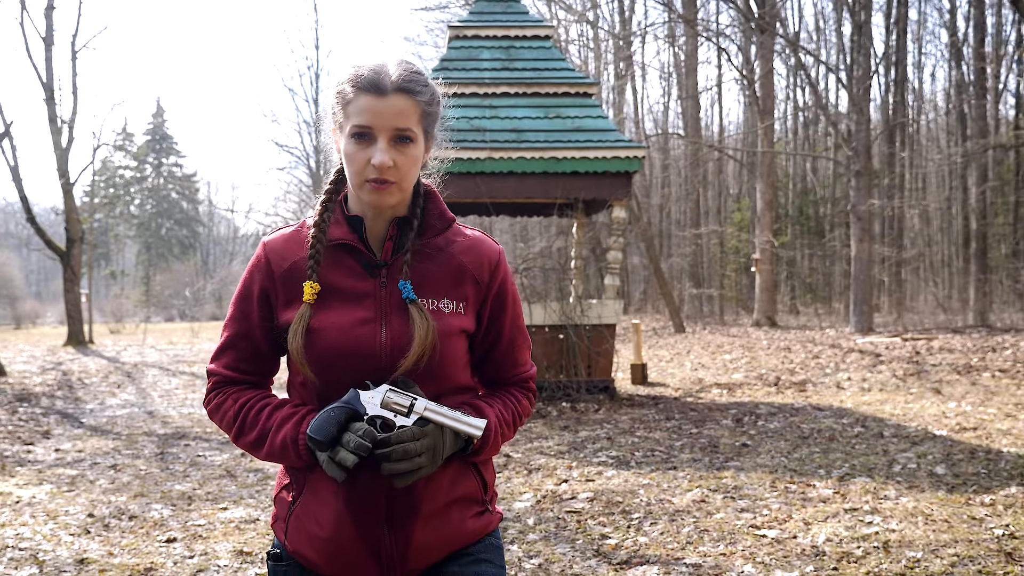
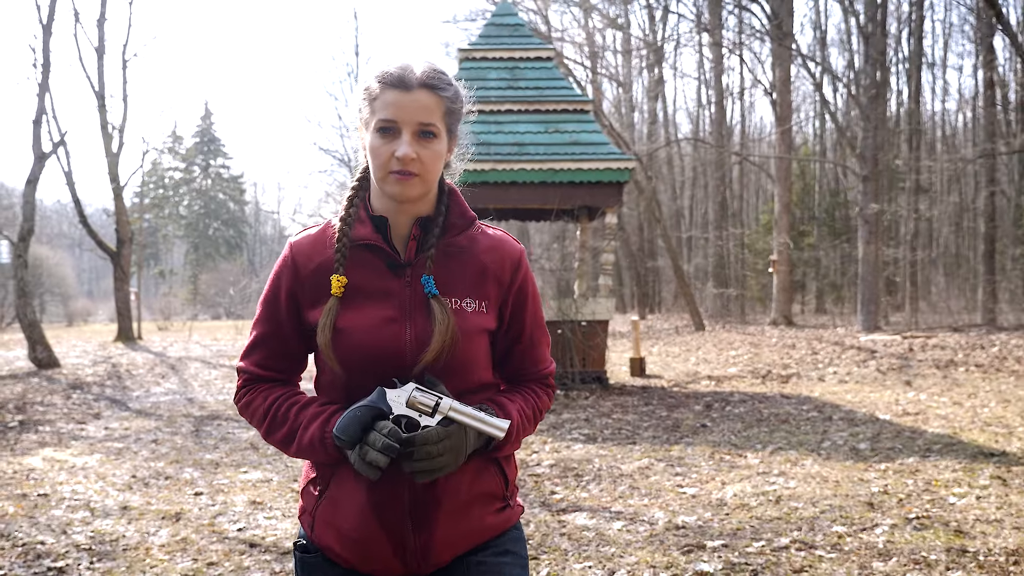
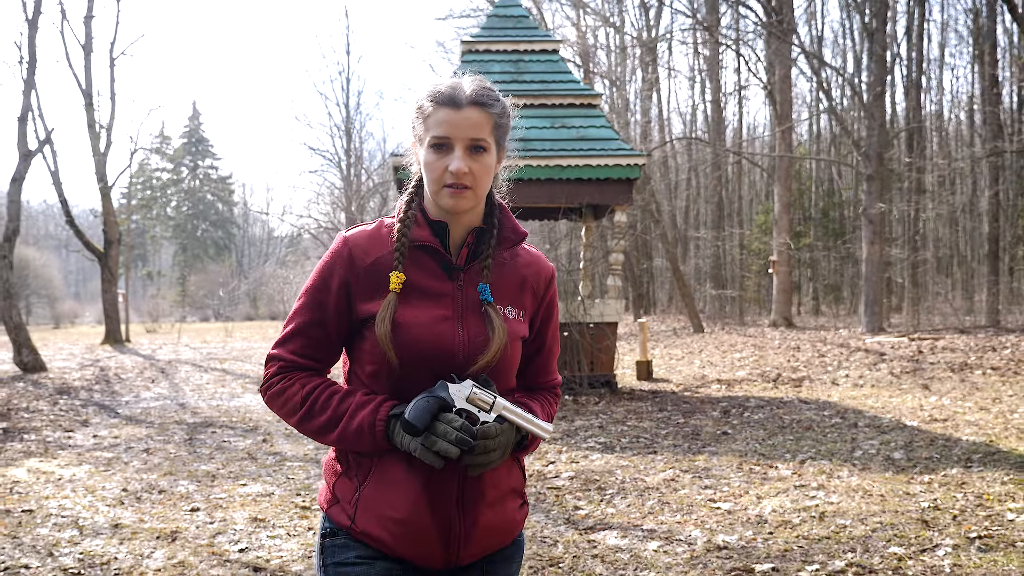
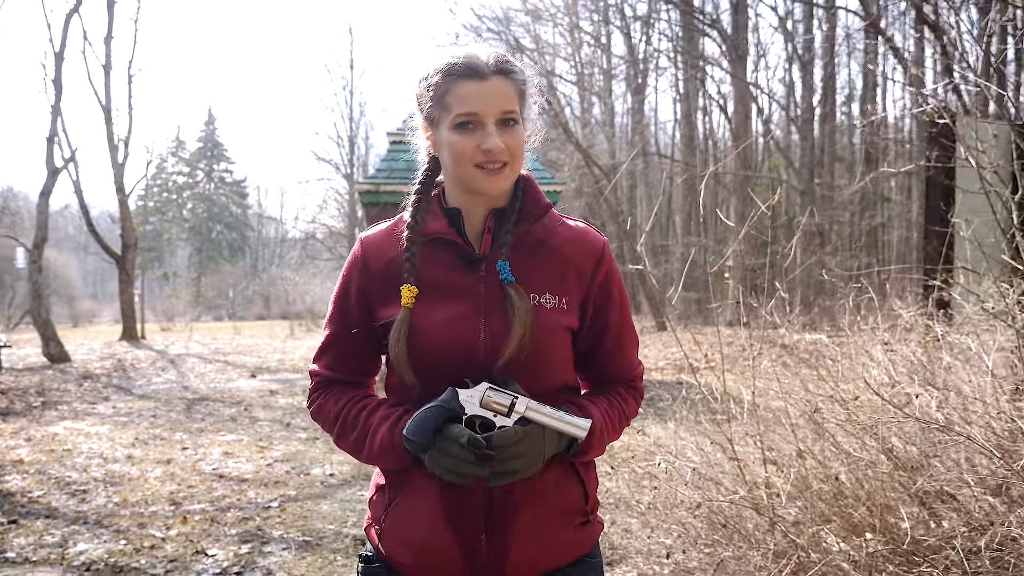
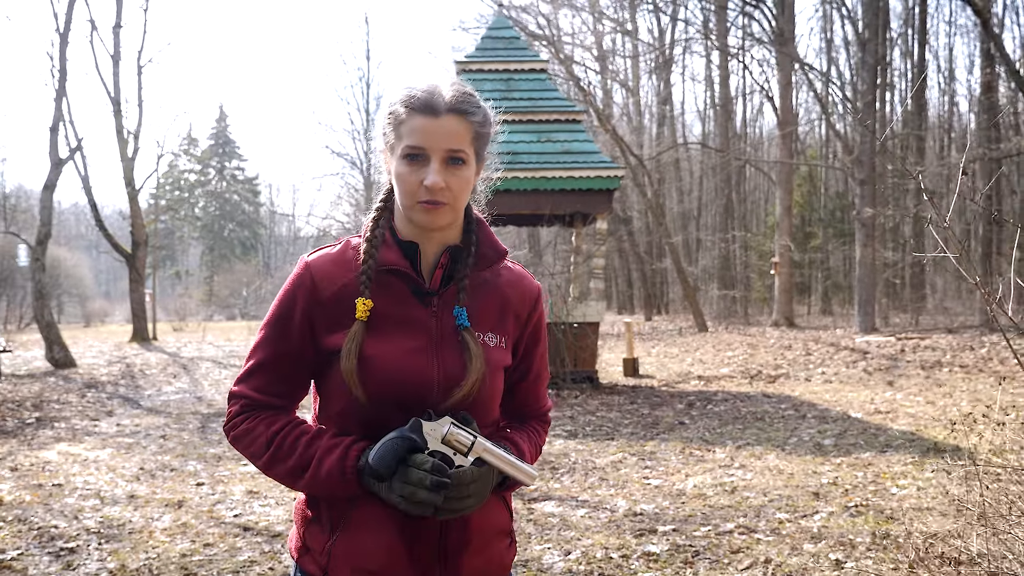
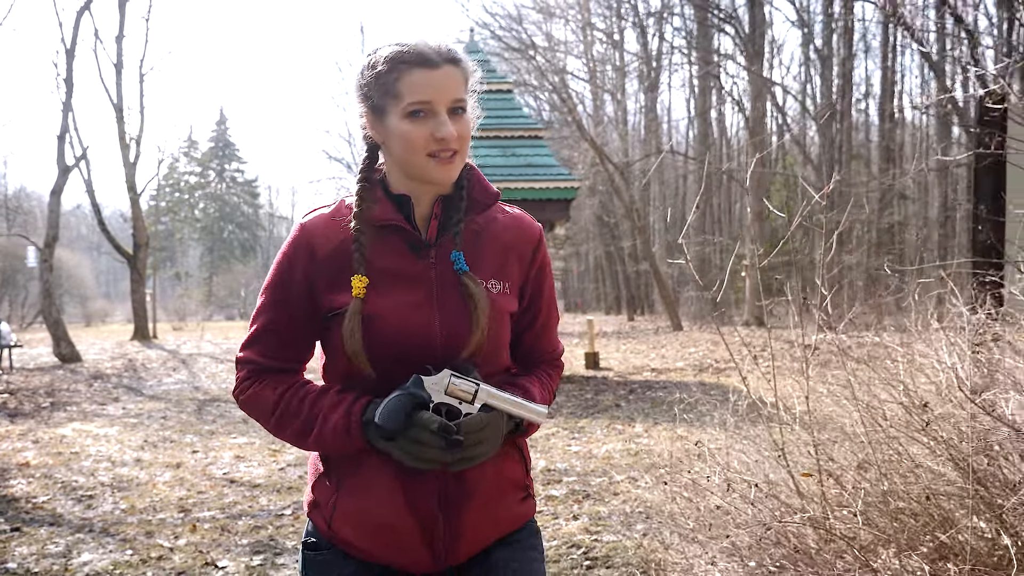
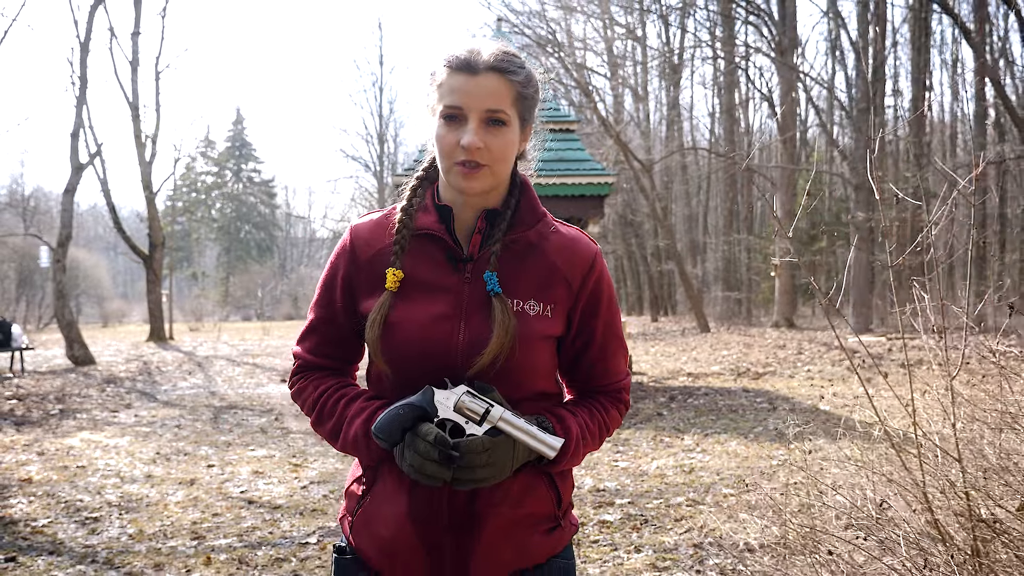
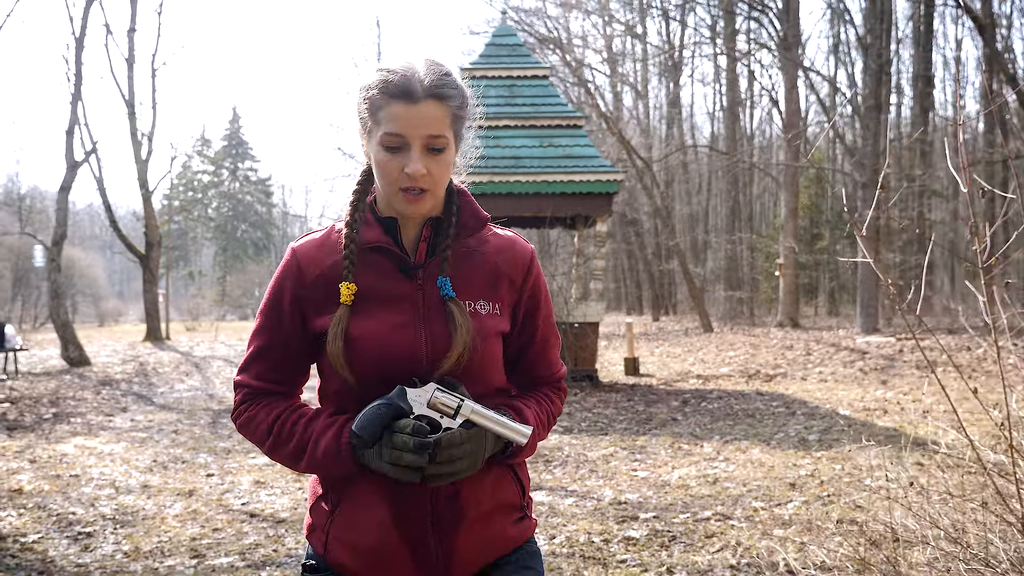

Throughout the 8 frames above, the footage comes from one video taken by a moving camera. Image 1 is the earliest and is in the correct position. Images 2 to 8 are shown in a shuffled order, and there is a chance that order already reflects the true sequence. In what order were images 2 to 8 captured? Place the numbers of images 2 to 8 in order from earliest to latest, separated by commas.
3, 2, 5, 8, 7, 6, 4
